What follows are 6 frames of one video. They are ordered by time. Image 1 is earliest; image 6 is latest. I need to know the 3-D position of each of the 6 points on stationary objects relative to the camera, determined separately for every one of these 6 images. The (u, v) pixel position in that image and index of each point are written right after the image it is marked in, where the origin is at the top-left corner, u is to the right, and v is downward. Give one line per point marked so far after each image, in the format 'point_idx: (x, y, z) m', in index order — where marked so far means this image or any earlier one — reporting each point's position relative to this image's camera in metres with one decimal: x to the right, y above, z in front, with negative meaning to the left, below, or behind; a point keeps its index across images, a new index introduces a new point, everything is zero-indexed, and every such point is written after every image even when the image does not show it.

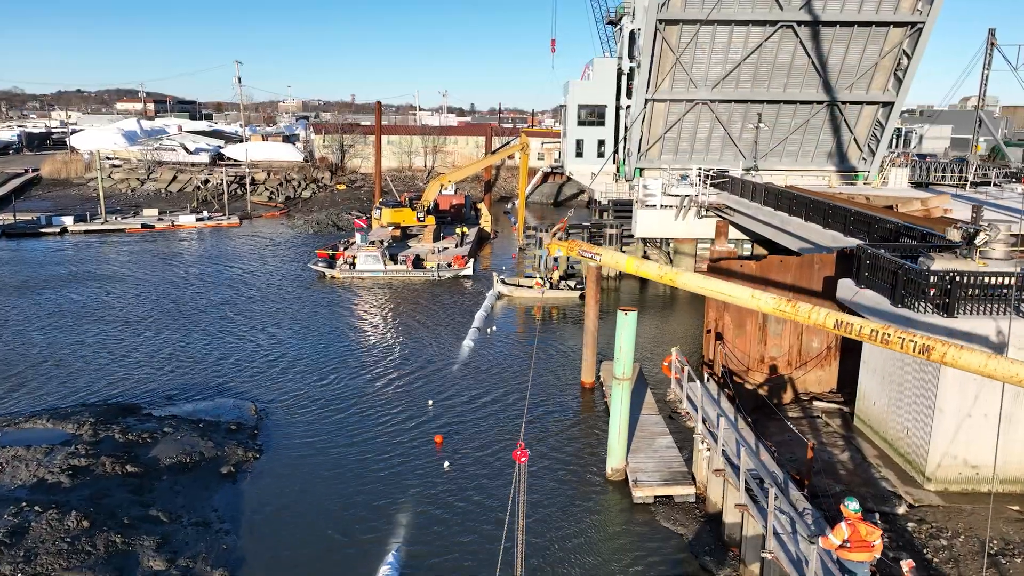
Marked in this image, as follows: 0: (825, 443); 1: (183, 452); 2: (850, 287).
0: (+6.1, -3.0, +13.8) m
1: (-7.2, -3.6, +15.7) m
2: (+6.5, 0.0, +13.7) m
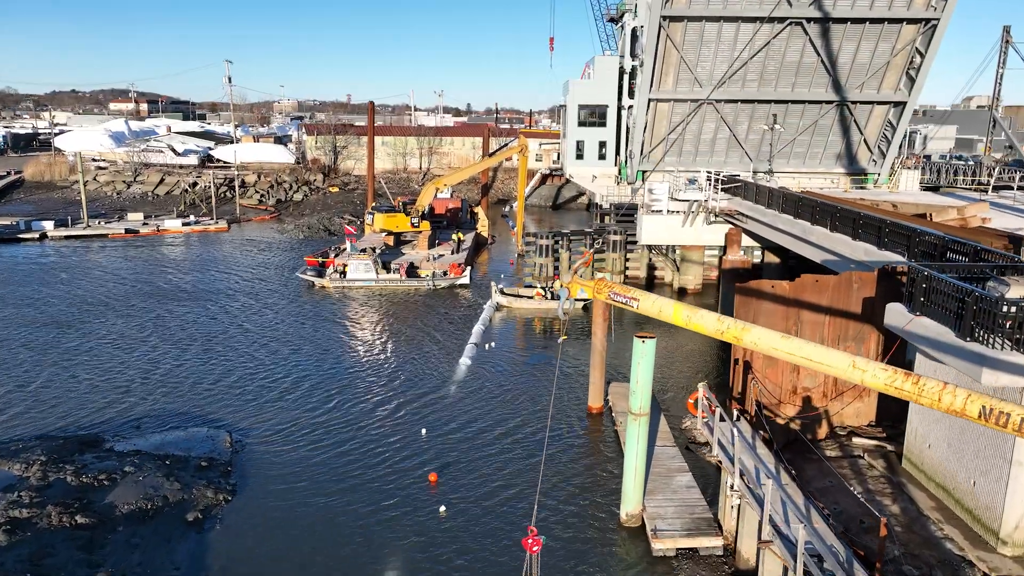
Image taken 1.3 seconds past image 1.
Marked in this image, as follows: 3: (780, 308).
0: (+6.1, -3.5, +12.1) m
1: (-7.2, -4.1, +13.9) m
2: (+6.6, -0.4, +12.1) m
3: (+5.2, -0.4, +13.8) m
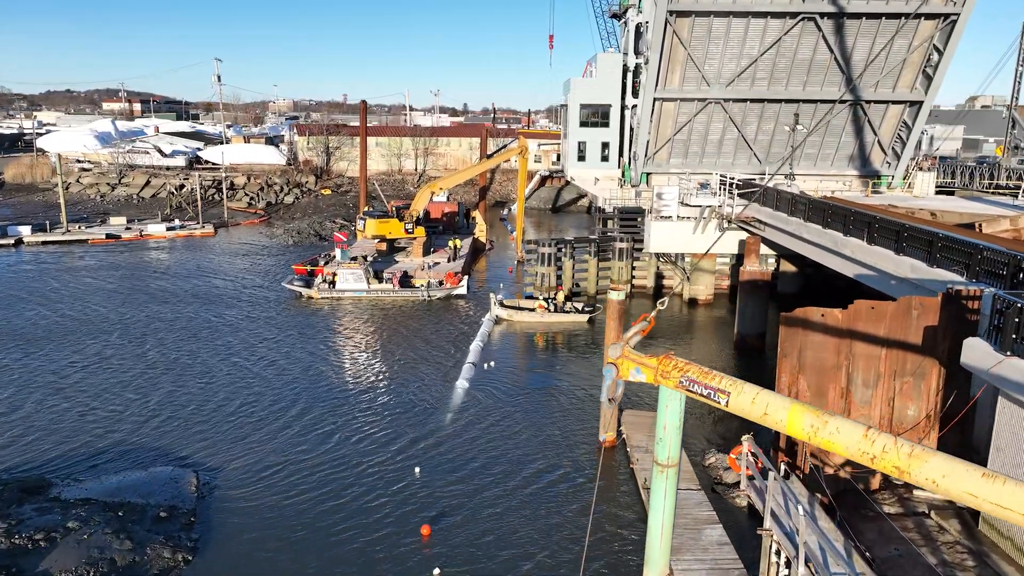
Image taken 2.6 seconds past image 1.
0: (+6.2, -3.9, +10.2) m
1: (-7.1, -4.5, +11.9) m
2: (+6.7, -0.9, +10.1) m
3: (+5.3, -0.9, +11.8) m
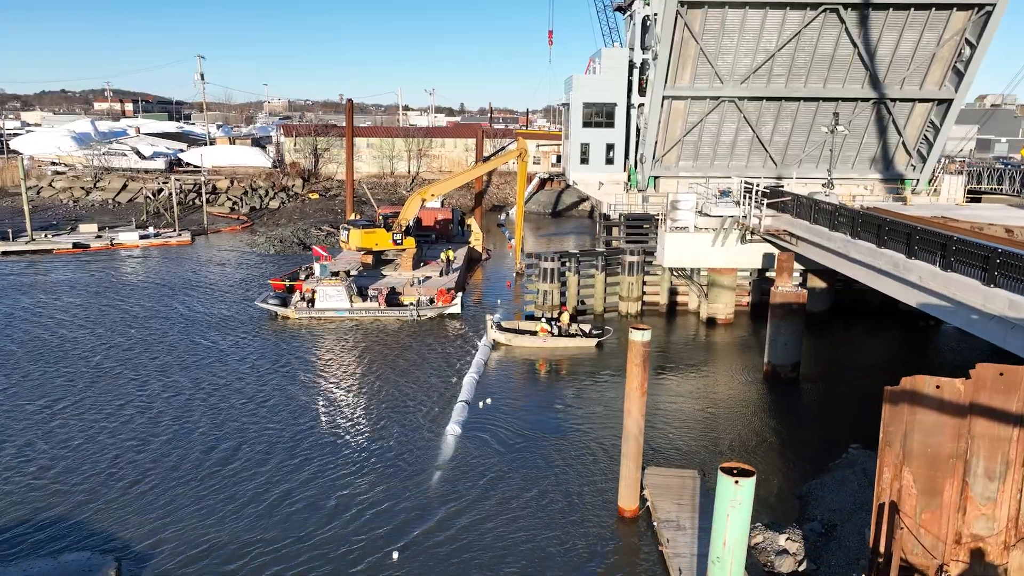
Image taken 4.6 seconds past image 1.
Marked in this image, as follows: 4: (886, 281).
0: (+6.3, -4.7, +7.1) m
1: (-7.1, -5.3, +8.7) m
2: (+6.7, -1.6, +7.0) m
3: (+5.3, -1.6, +8.8) m
4: (+9.0, +0.2, +17.2) m
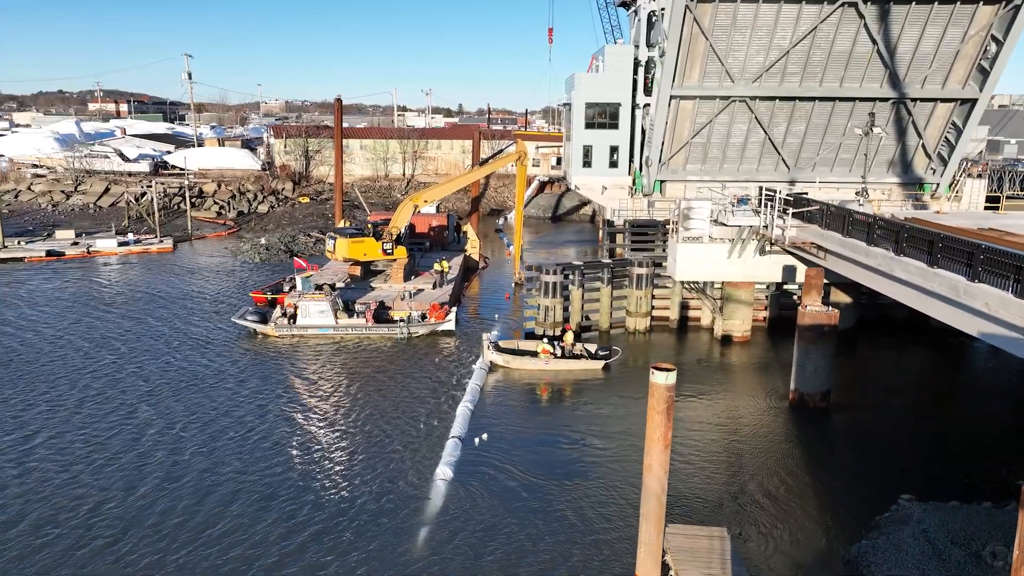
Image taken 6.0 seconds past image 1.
0: (+6.3, -5.2, +4.9) m
1: (-7.1, -5.8, +6.5) m
2: (+6.7, -2.1, +4.8) m
3: (+5.3, -2.1, +6.6) m
4: (+9.0, -0.4, +15.0) m
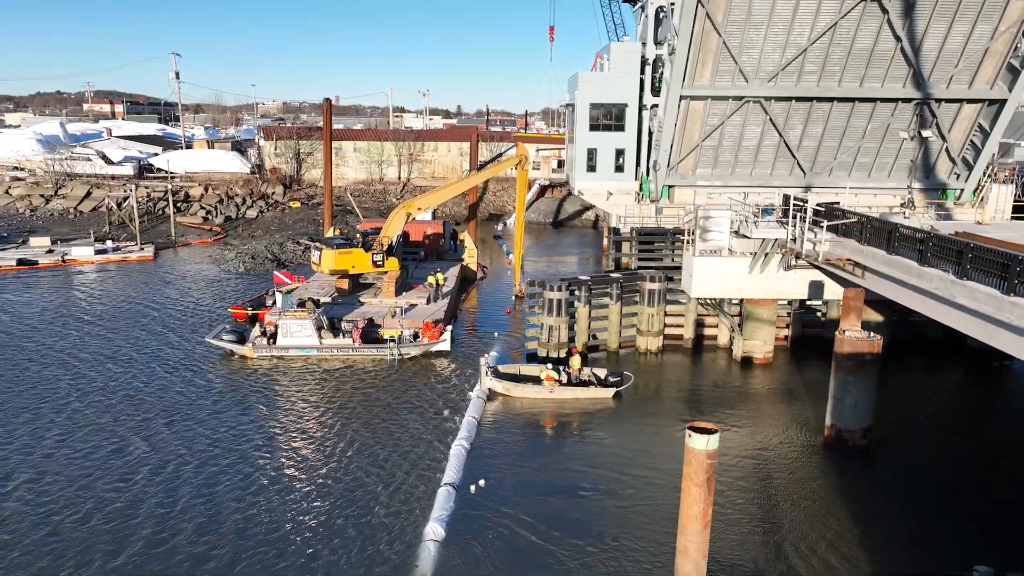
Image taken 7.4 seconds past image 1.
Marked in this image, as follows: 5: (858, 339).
0: (+6.3, -5.7, +2.6) m
1: (-7.0, -6.4, +4.3) m
2: (+6.8, -2.7, +2.6) m
3: (+5.3, -2.7, +4.3) m
4: (+9.0, -0.9, +12.8) m
5: (+8.3, -1.3, +17.0) m
